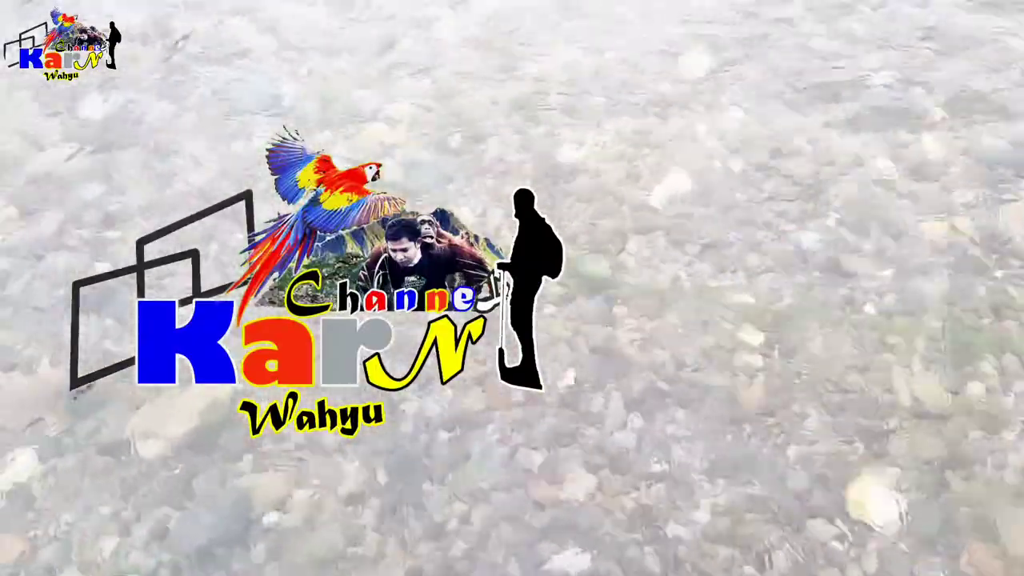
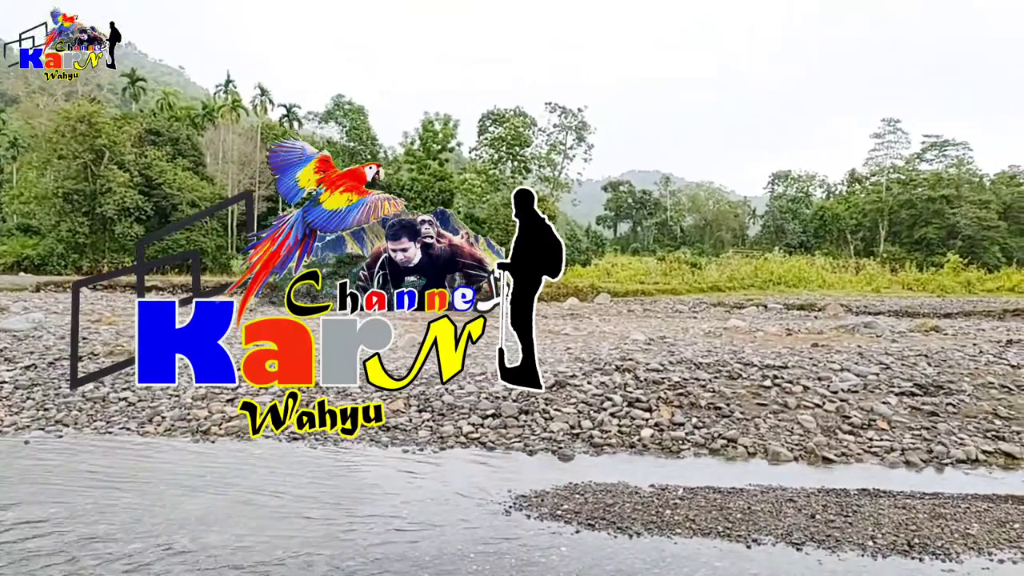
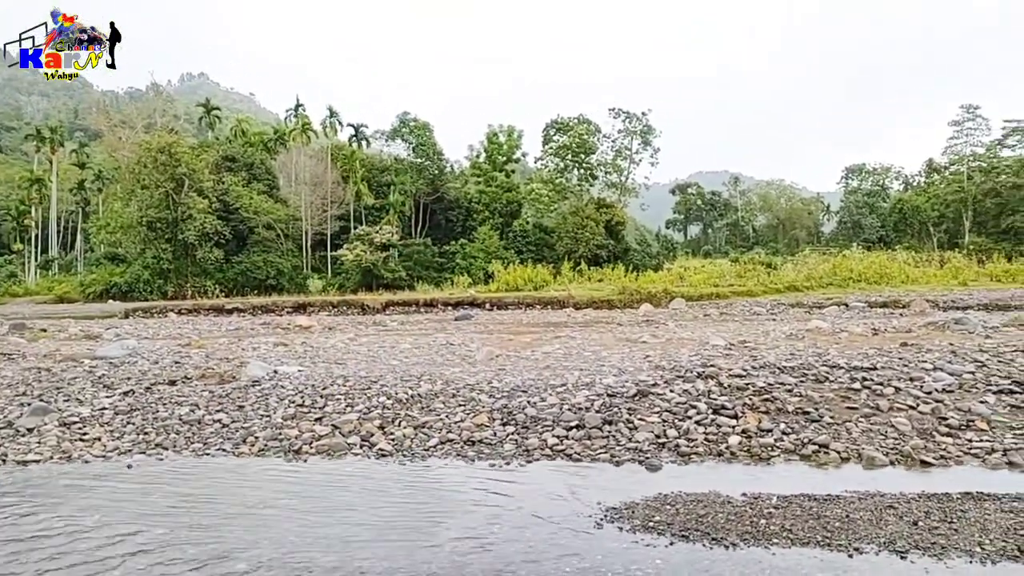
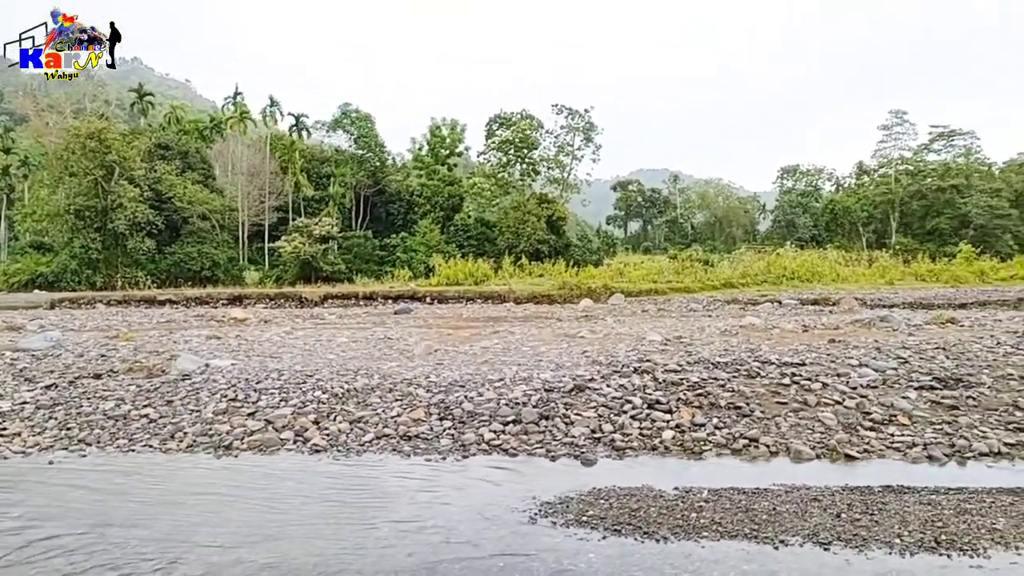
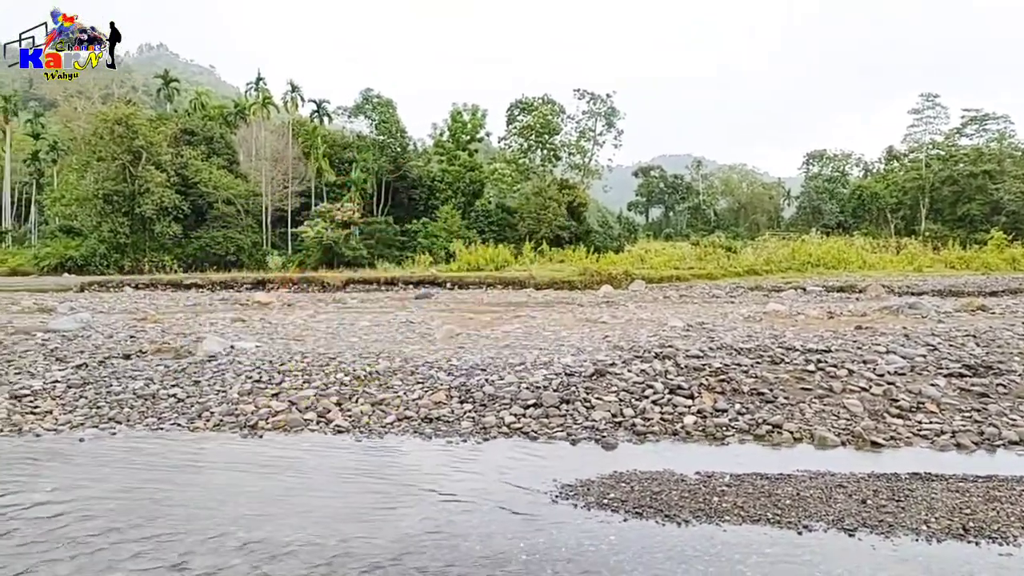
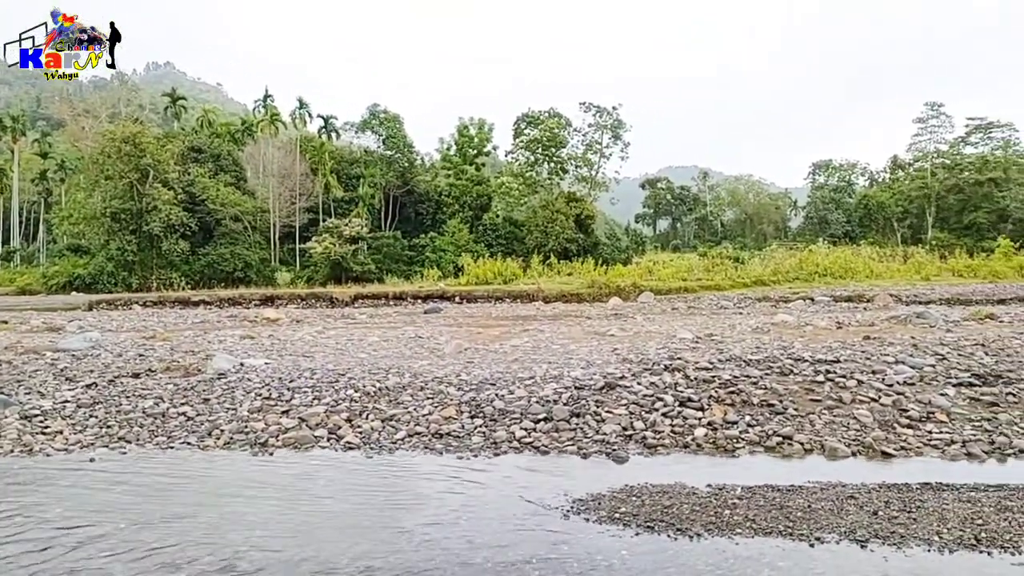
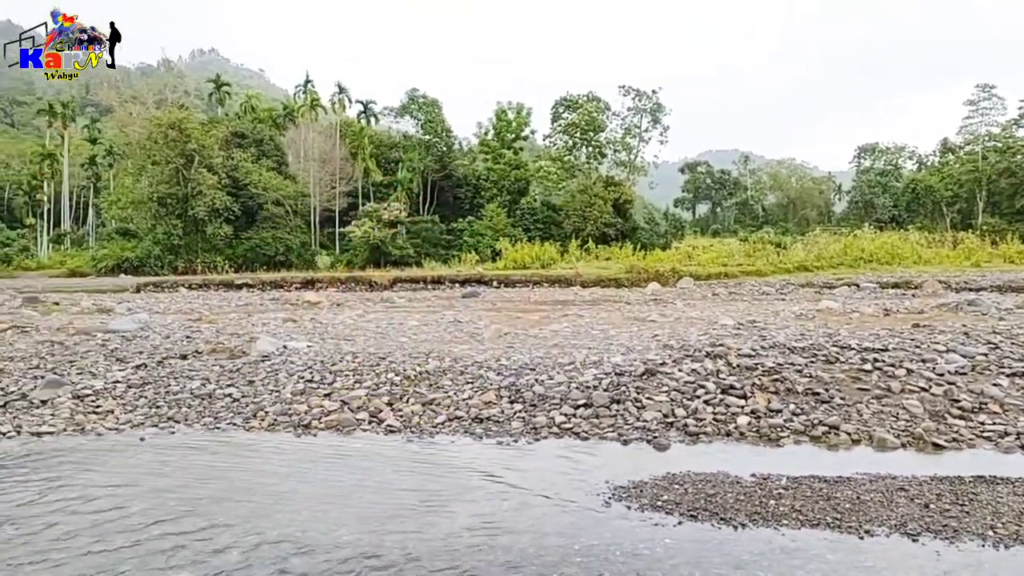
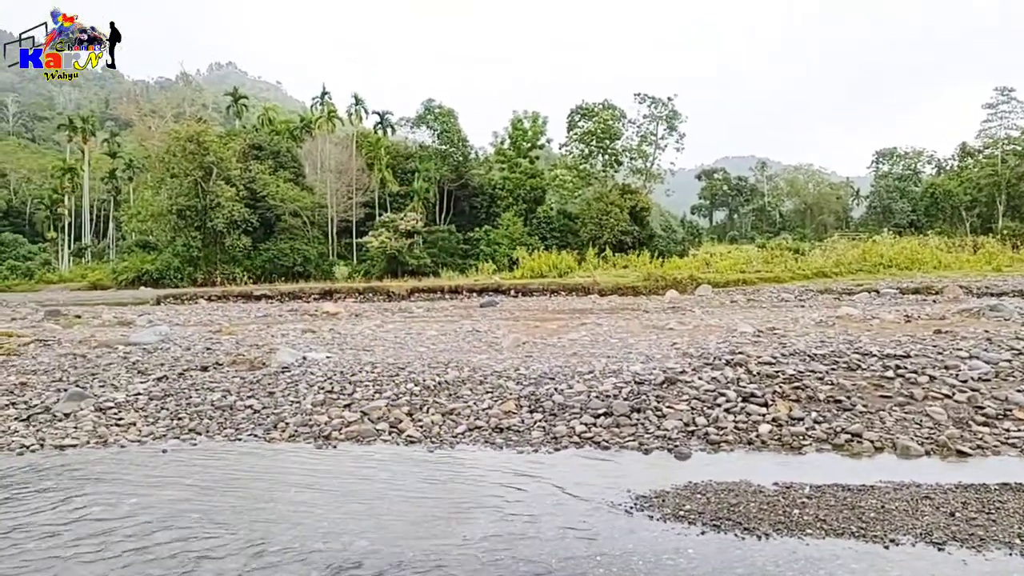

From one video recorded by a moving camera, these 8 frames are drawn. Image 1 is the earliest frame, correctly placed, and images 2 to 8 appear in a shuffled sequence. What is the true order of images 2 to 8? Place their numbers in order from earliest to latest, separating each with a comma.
2, 5, 7, 8, 3, 6, 4
